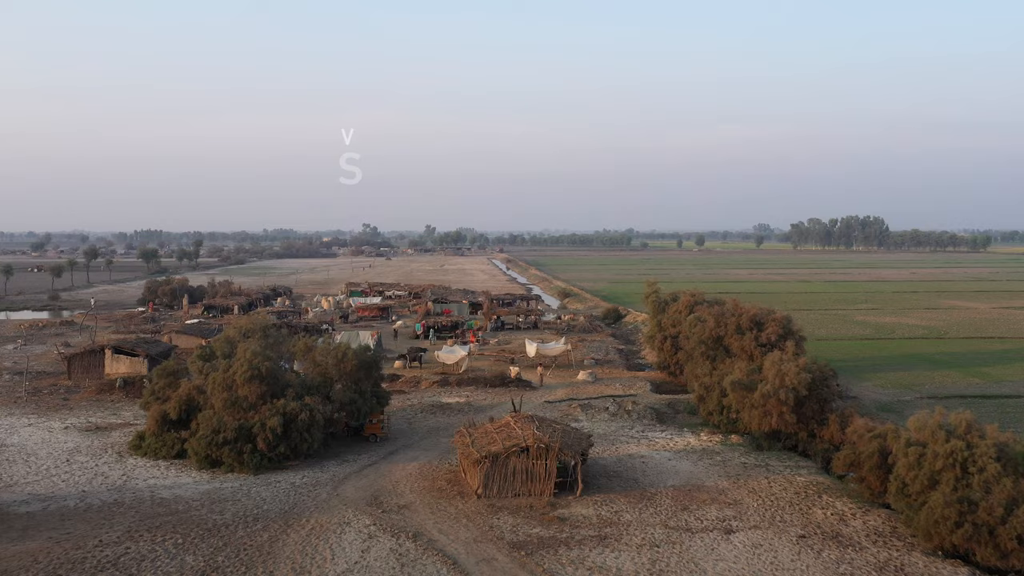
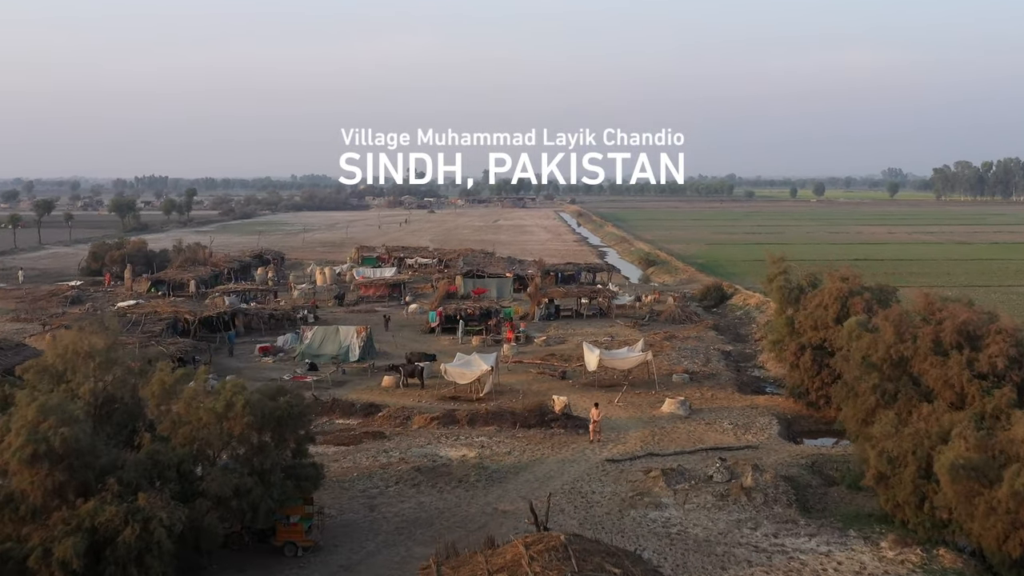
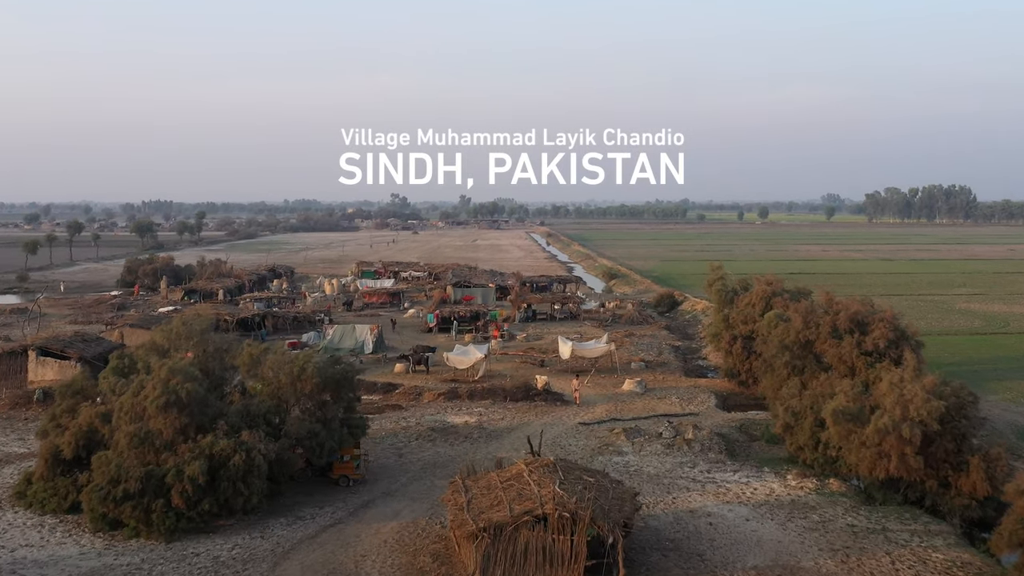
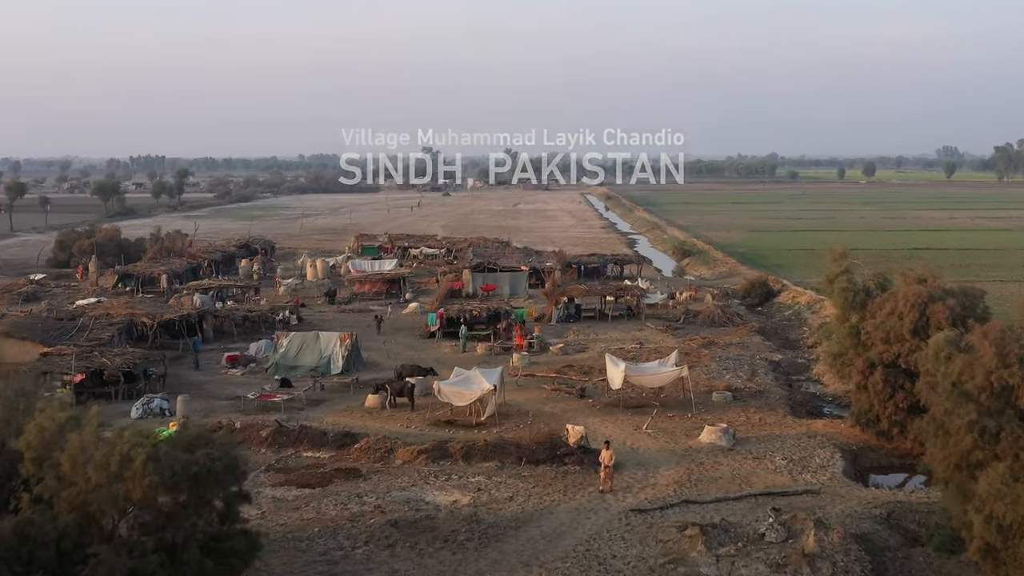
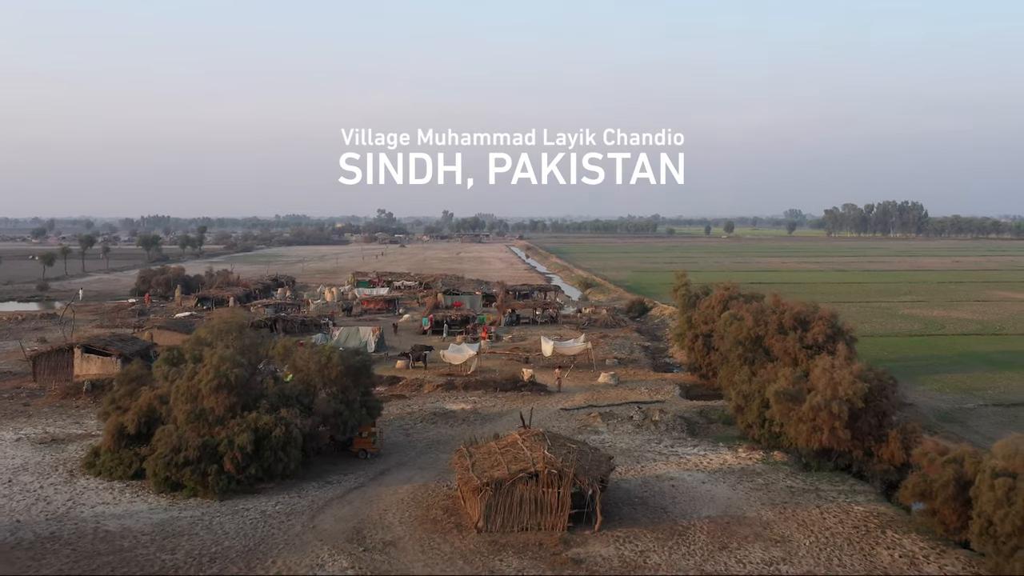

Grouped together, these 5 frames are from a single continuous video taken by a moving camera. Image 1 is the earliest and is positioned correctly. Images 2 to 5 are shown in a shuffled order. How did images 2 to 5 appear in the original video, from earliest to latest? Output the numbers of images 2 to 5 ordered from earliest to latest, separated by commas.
5, 3, 2, 4
